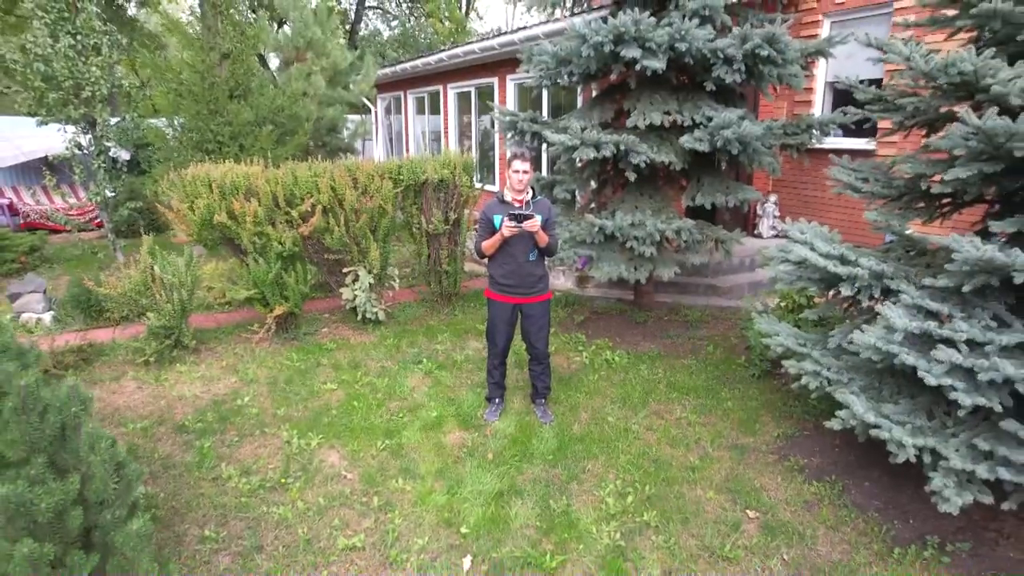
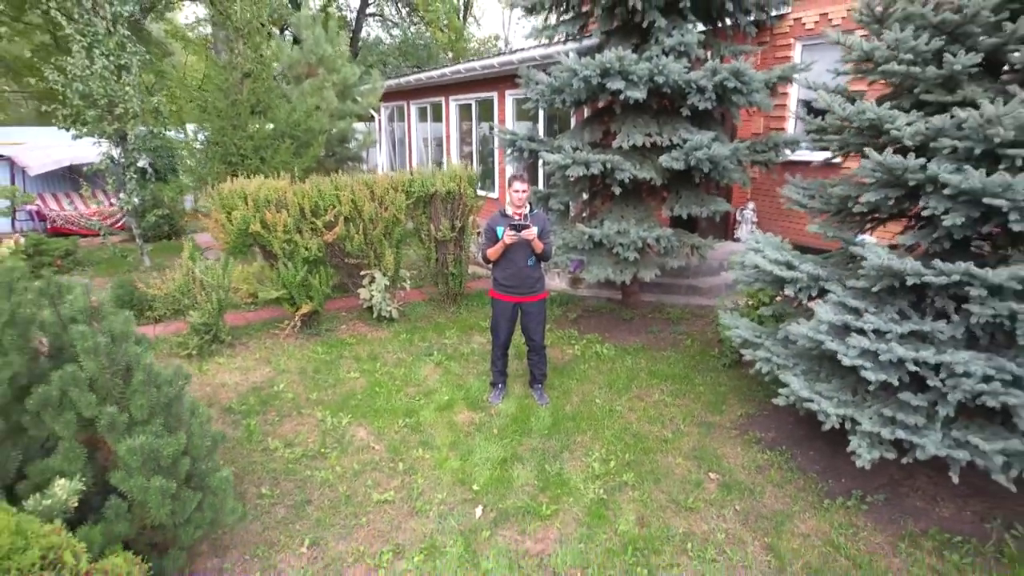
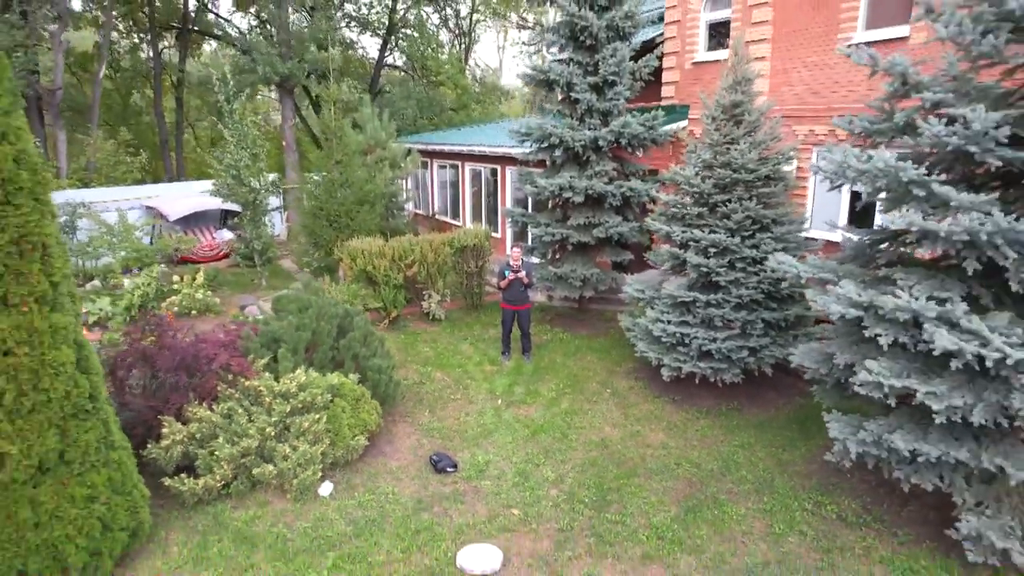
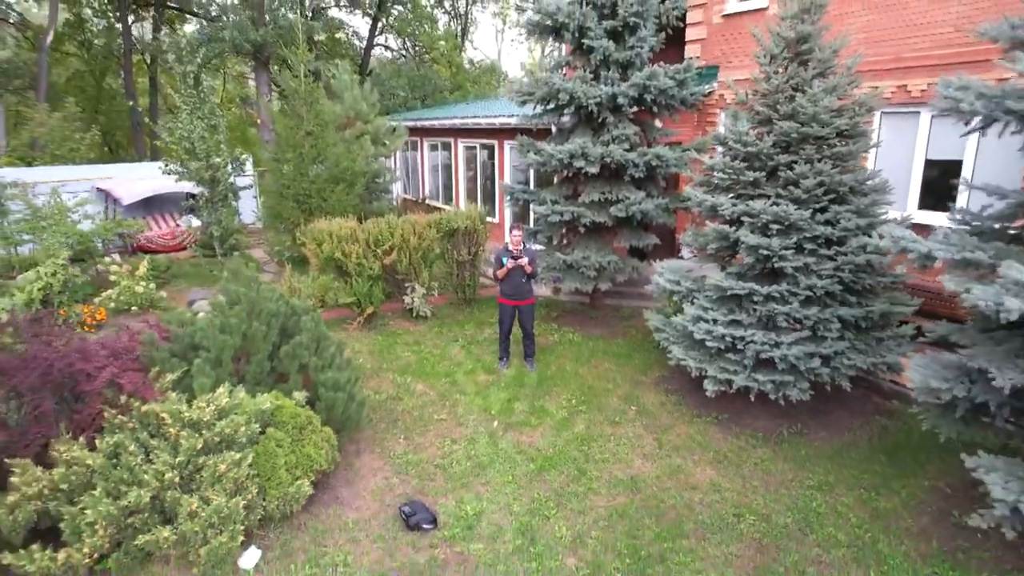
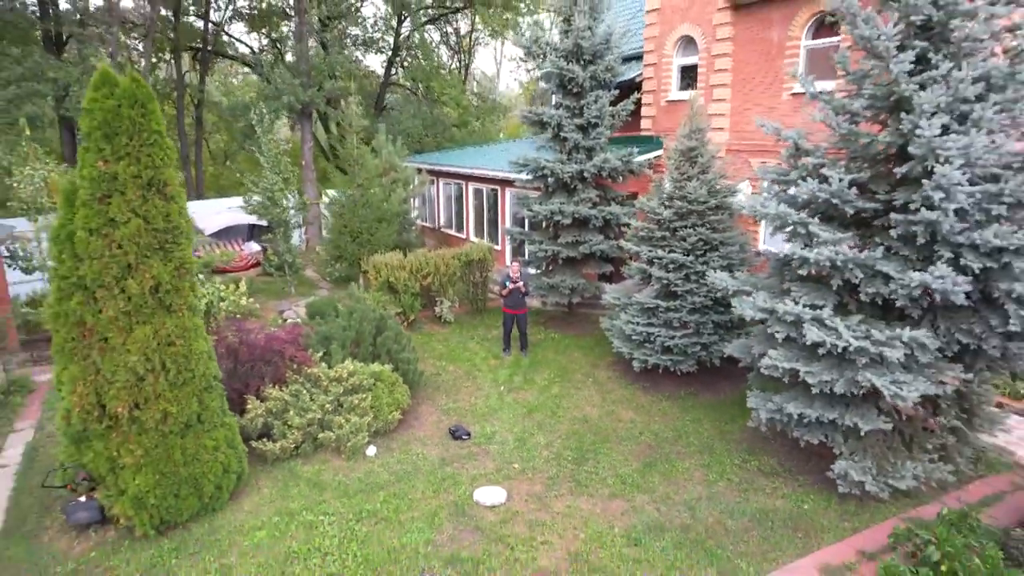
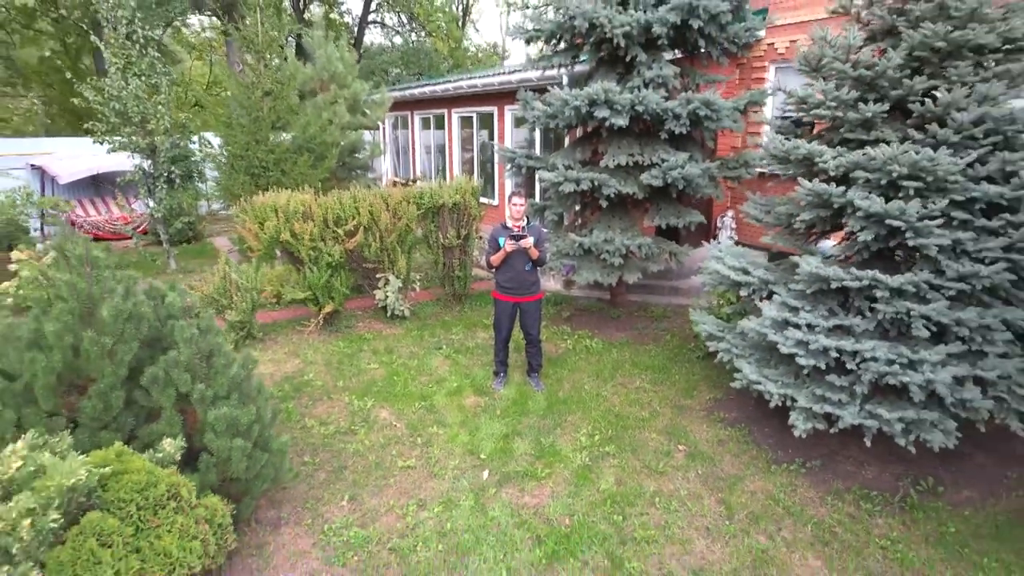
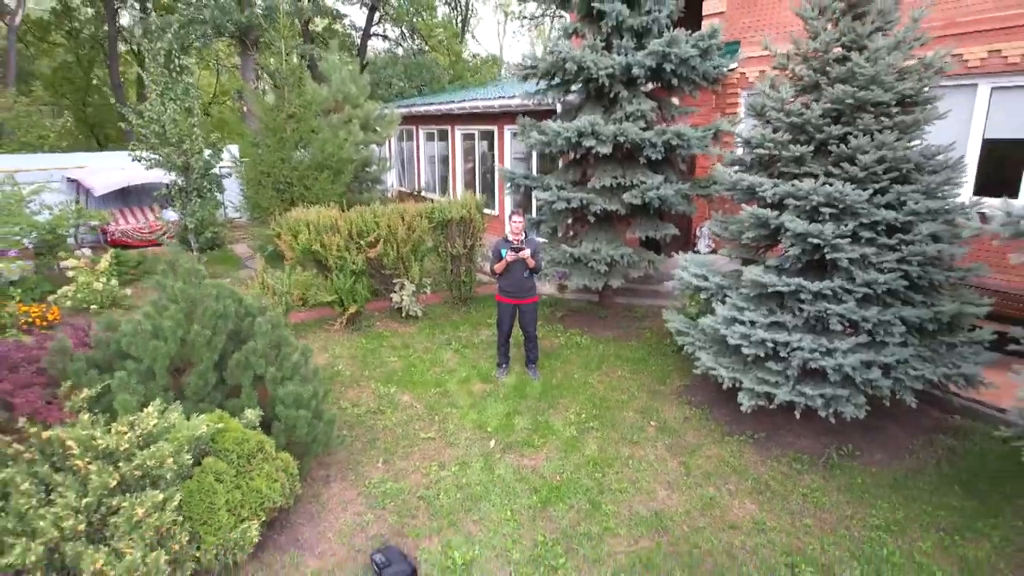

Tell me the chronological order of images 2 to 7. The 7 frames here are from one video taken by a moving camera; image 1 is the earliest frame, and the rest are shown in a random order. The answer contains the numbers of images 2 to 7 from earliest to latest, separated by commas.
2, 6, 7, 4, 3, 5
